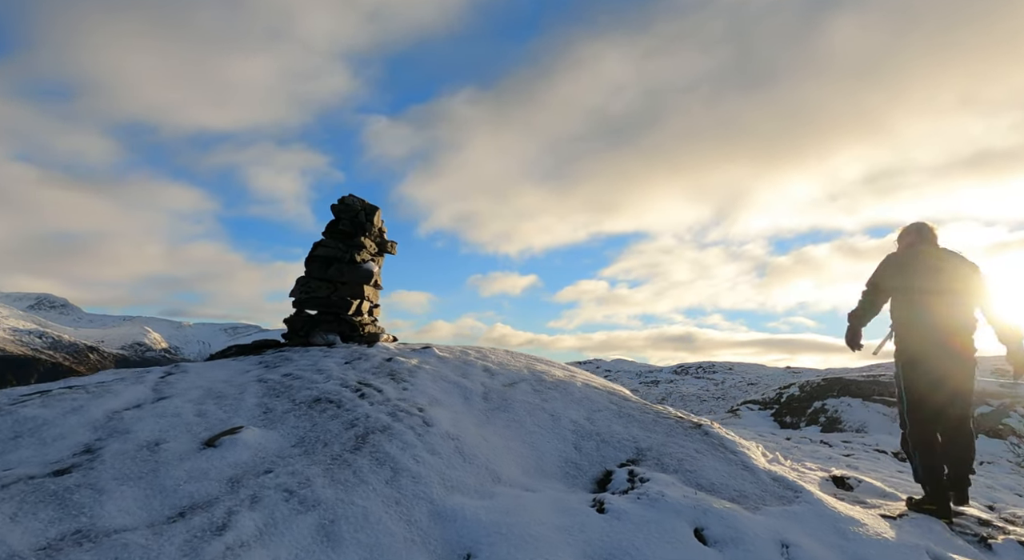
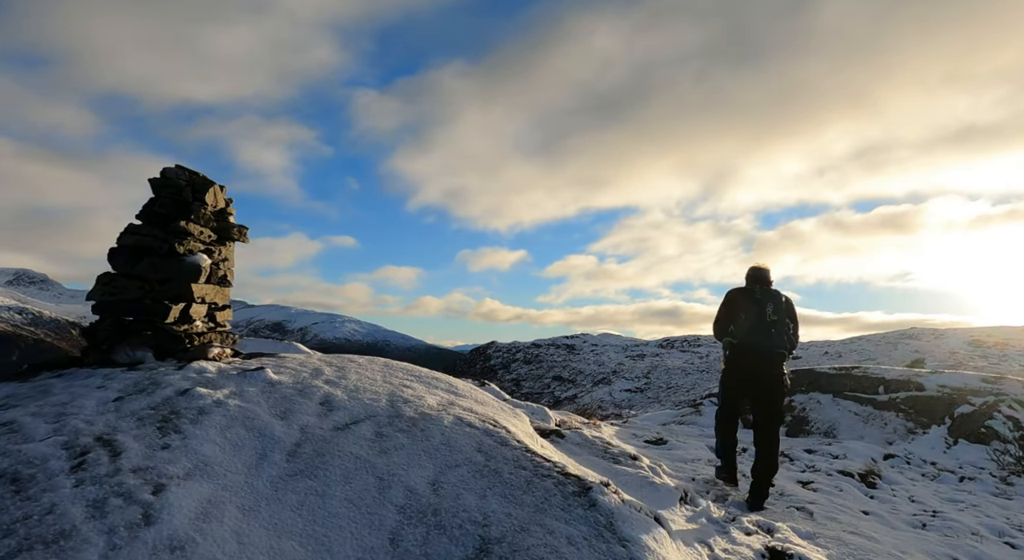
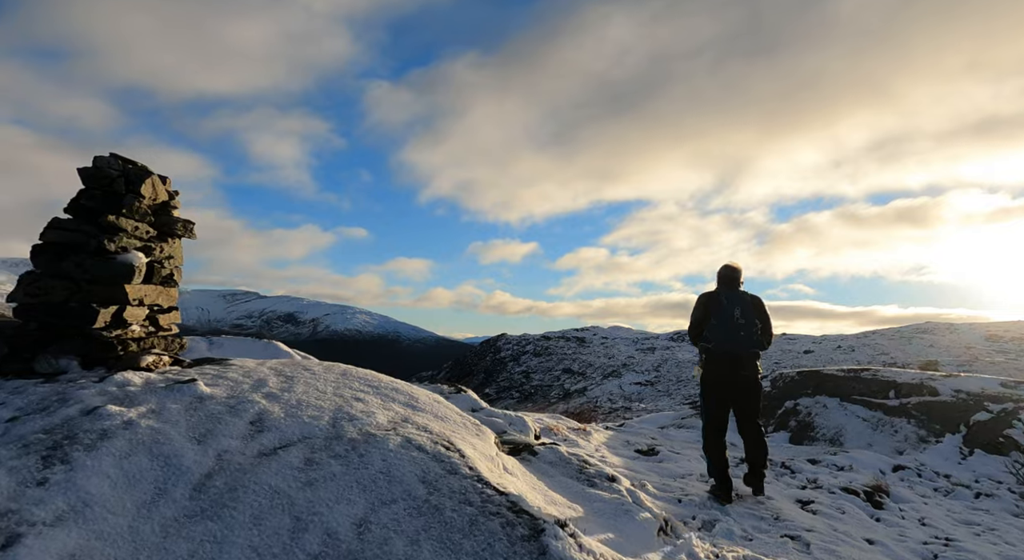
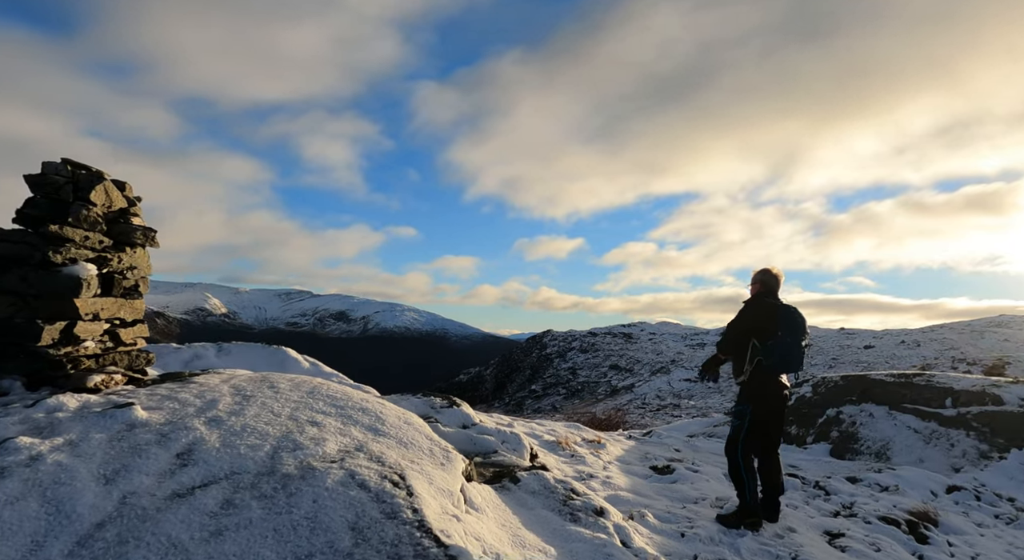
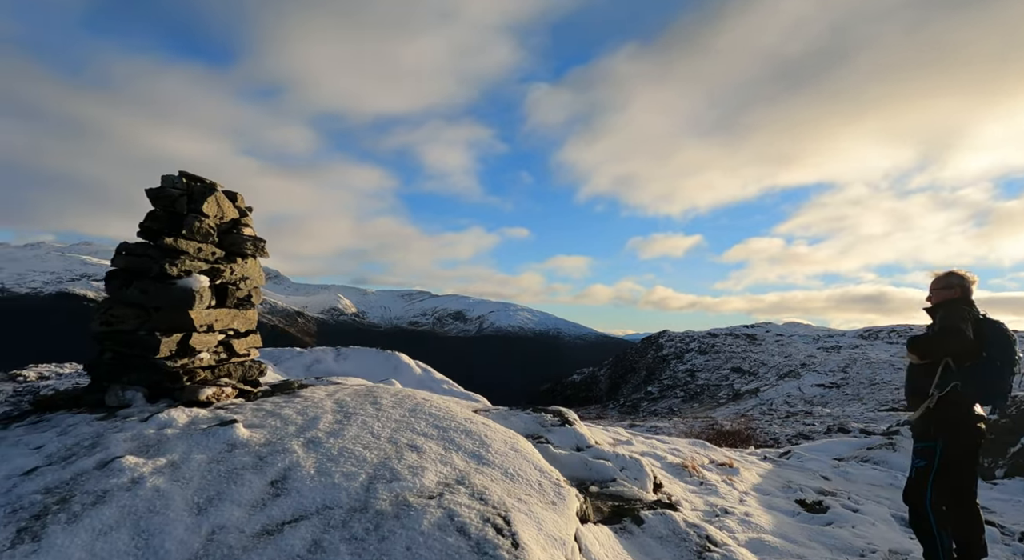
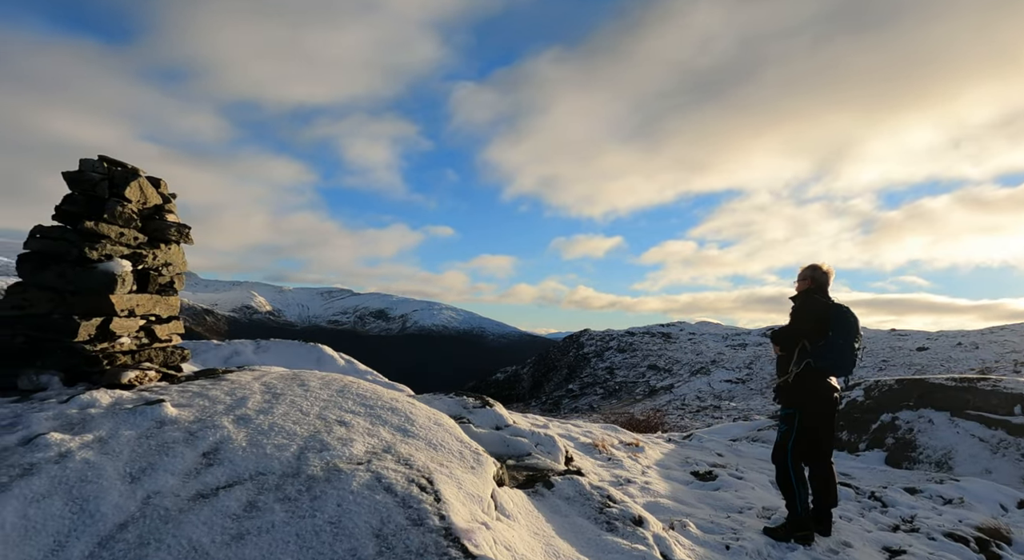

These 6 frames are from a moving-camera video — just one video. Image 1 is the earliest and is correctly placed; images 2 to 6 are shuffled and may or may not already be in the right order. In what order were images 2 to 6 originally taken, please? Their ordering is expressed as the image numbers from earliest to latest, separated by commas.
2, 3, 4, 6, 5
